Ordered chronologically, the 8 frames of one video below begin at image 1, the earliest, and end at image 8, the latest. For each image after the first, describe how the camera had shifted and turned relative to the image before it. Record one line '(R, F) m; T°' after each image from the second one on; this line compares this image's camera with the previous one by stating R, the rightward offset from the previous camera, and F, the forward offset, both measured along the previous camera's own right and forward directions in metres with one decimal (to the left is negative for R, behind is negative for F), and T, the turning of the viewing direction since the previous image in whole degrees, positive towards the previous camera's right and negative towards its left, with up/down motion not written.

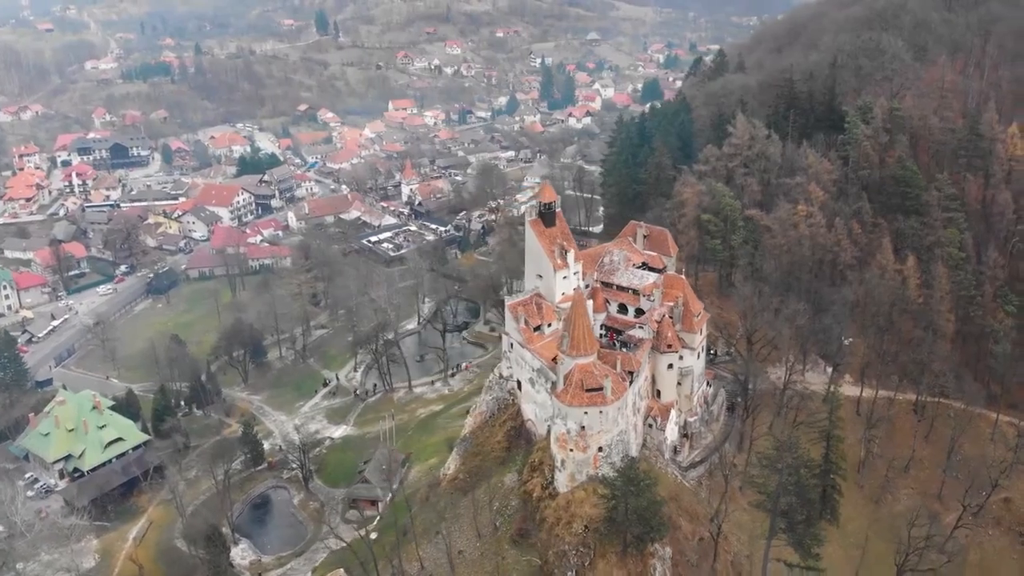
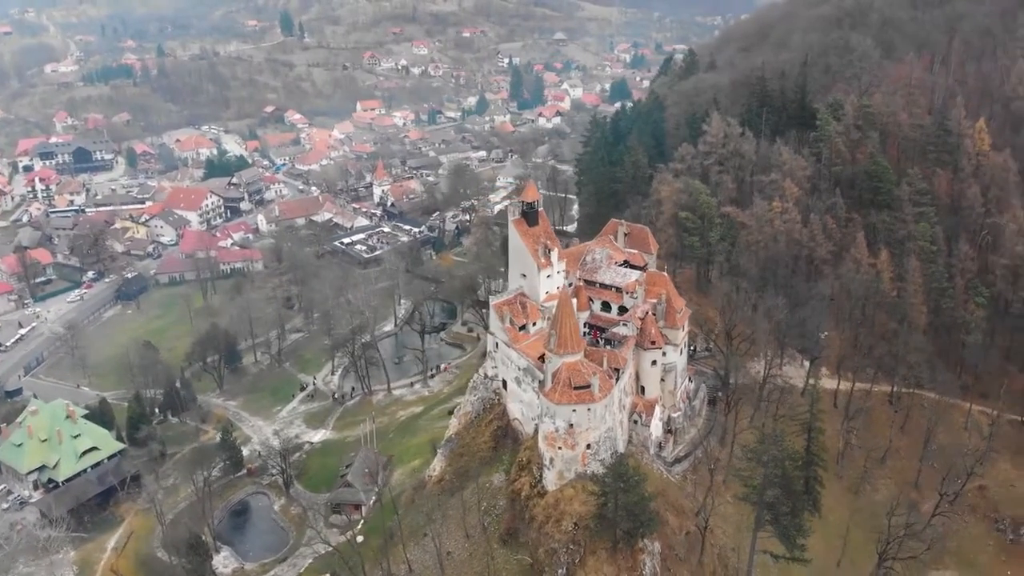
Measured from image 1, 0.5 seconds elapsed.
(-0.7, +0.1) m; +2°
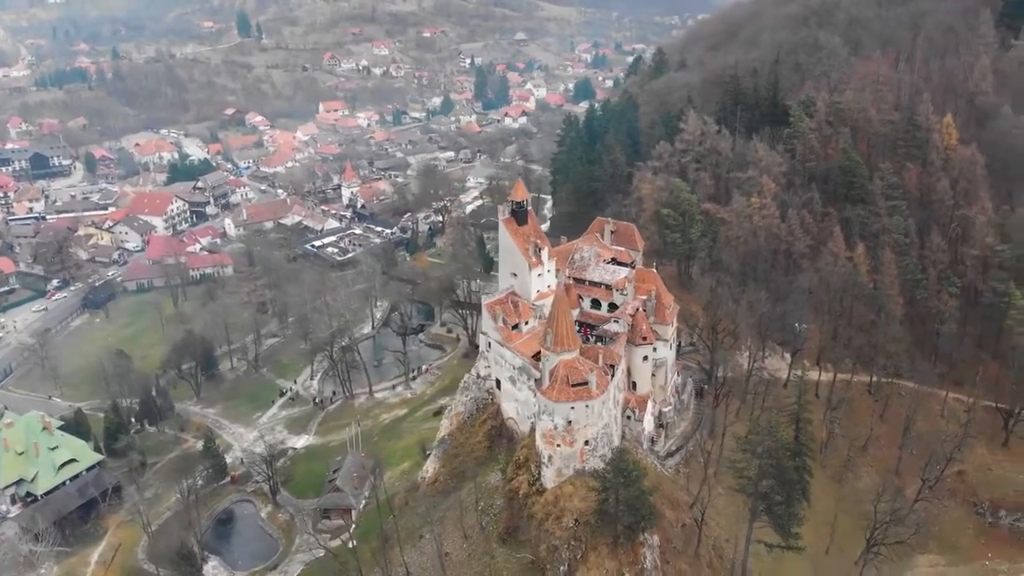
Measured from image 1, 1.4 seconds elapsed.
(-1.4, 0.0) m; +3°
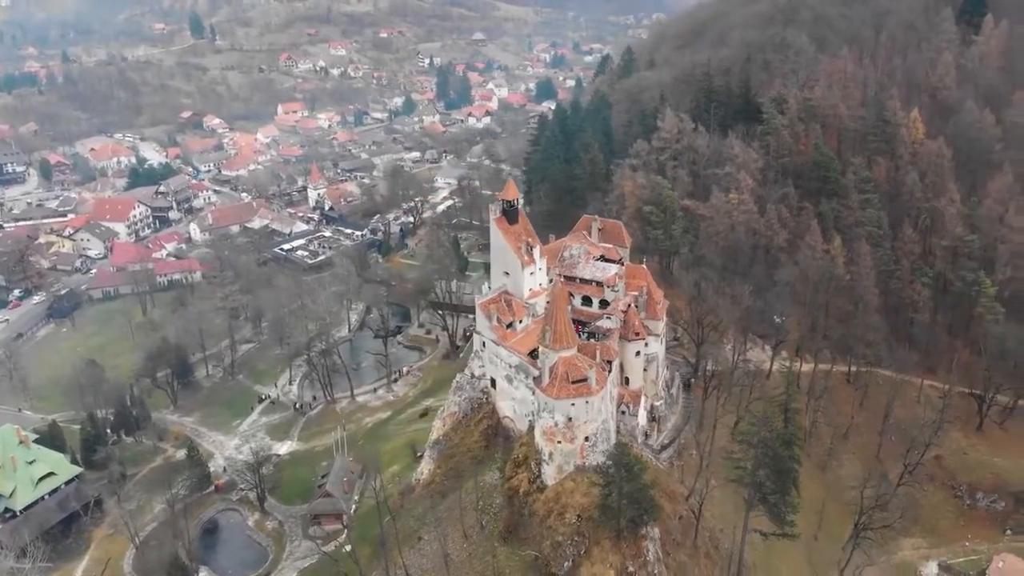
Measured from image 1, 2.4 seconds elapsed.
(-1.7, 0.0) m; +3°
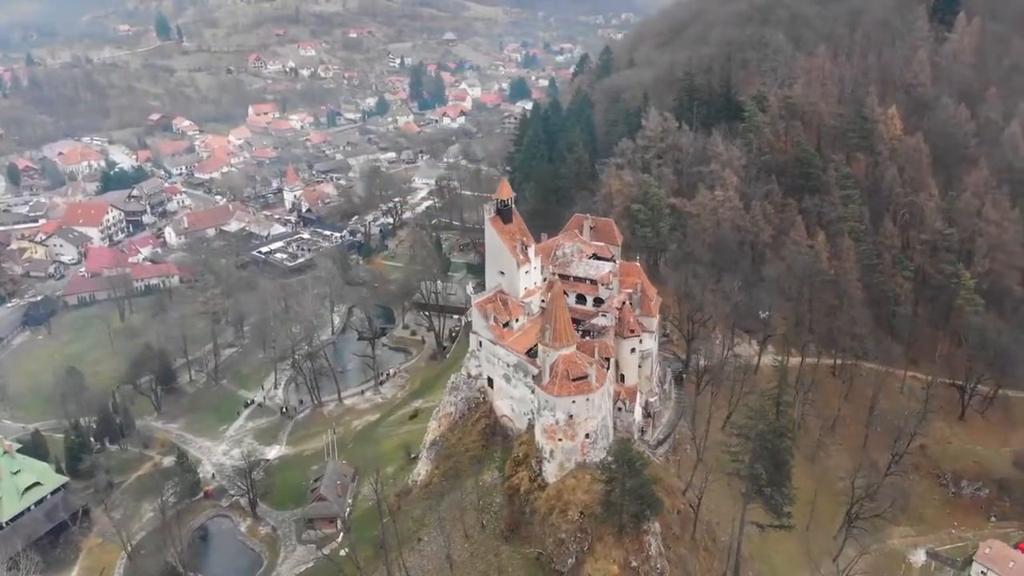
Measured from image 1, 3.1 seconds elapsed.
(-1.2, -0.1) m; +2°
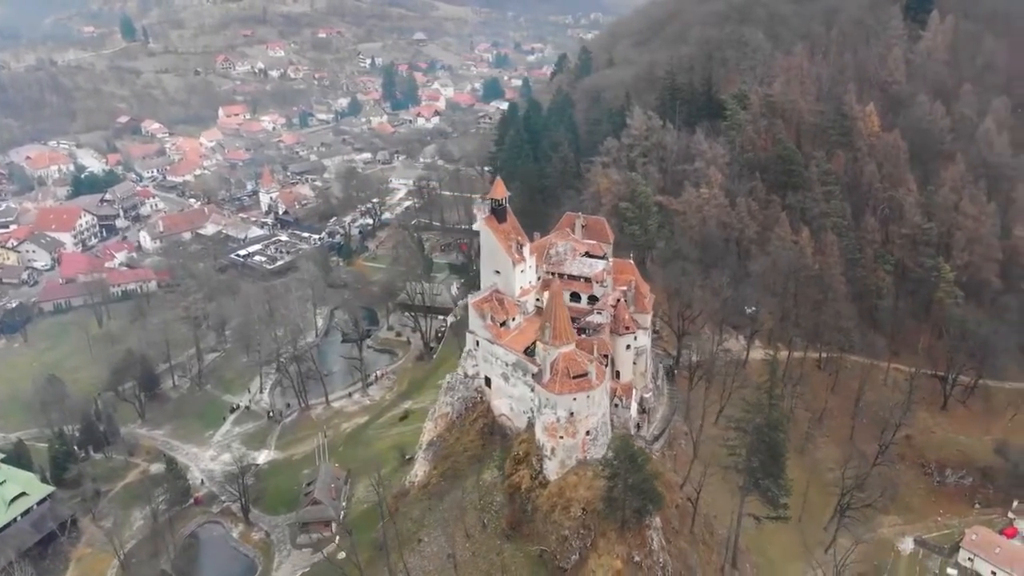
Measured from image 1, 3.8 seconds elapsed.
(-1.2, -0.1) m; +2°
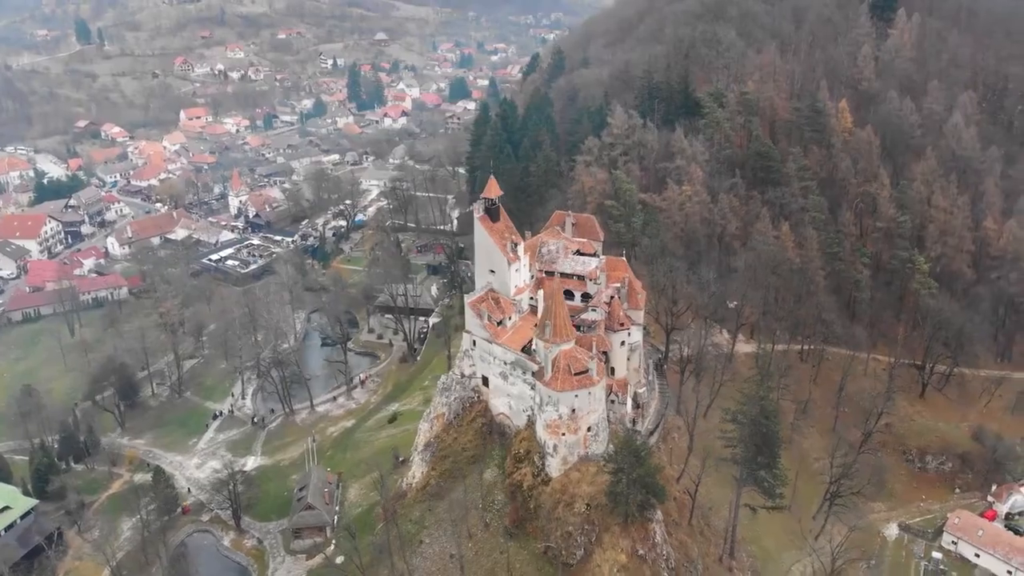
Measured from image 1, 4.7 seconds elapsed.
(-1.6, -0.1) m; +2°
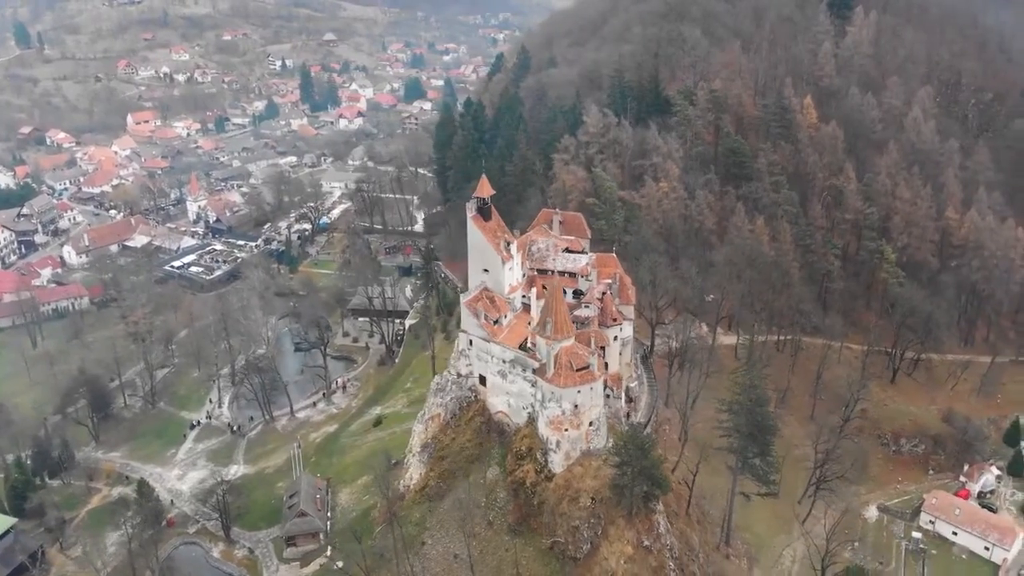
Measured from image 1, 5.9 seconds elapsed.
(-2.1, -0.2) m; +3°
